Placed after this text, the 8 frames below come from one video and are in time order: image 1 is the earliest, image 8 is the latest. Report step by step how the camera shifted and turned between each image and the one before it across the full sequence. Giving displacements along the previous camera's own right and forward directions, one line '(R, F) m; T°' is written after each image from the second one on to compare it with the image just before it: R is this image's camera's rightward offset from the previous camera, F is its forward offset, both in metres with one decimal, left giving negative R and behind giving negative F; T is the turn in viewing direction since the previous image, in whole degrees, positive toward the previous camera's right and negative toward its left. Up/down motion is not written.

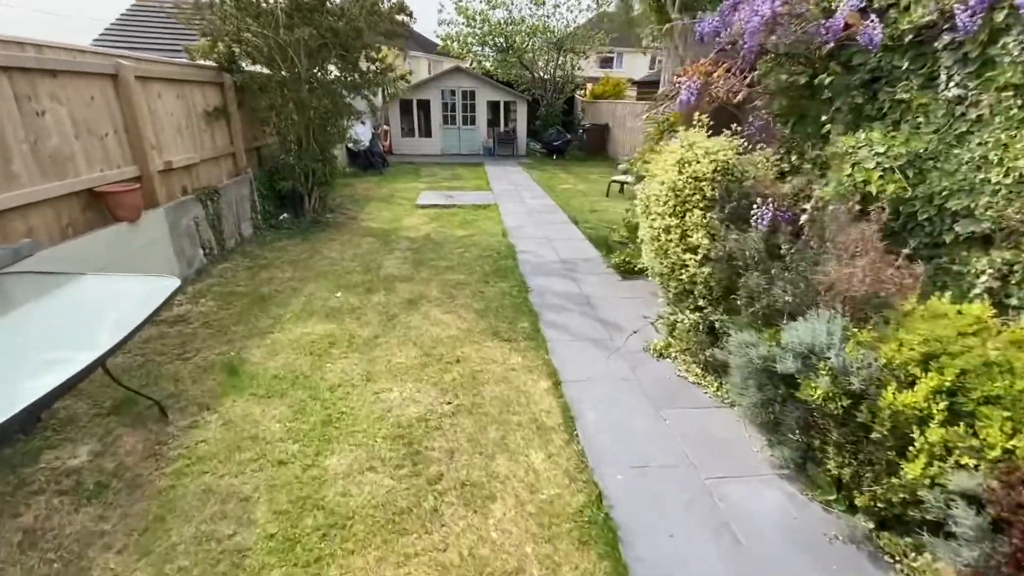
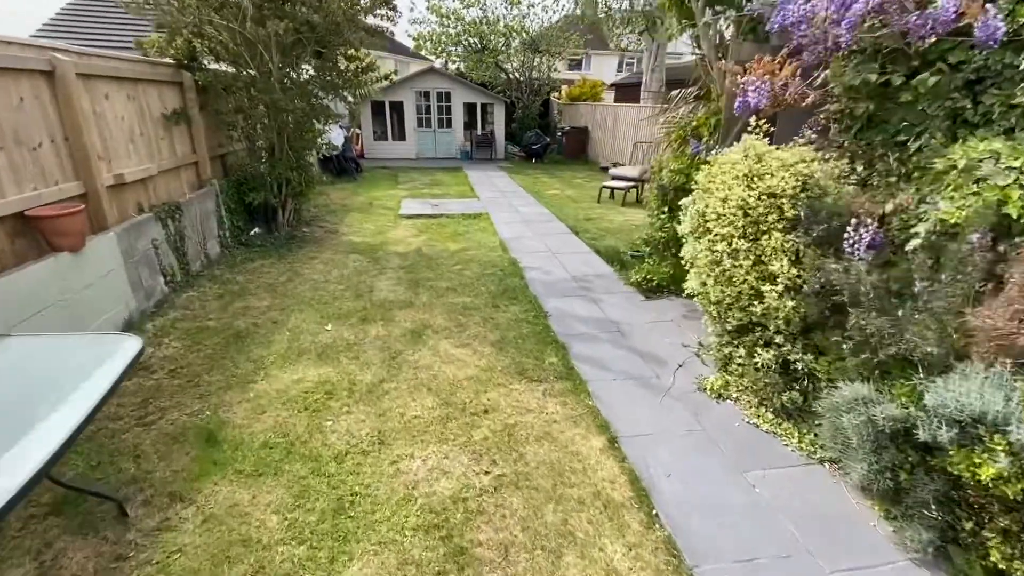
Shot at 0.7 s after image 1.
(-0.3, +0.5) m; +4°
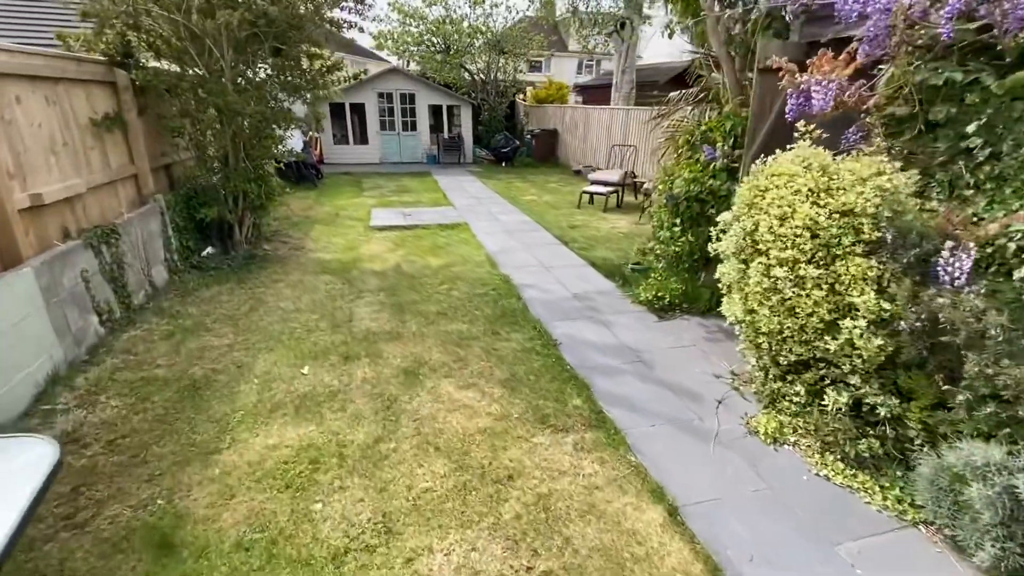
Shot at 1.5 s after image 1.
(-0.3, +0.4) m; +4°
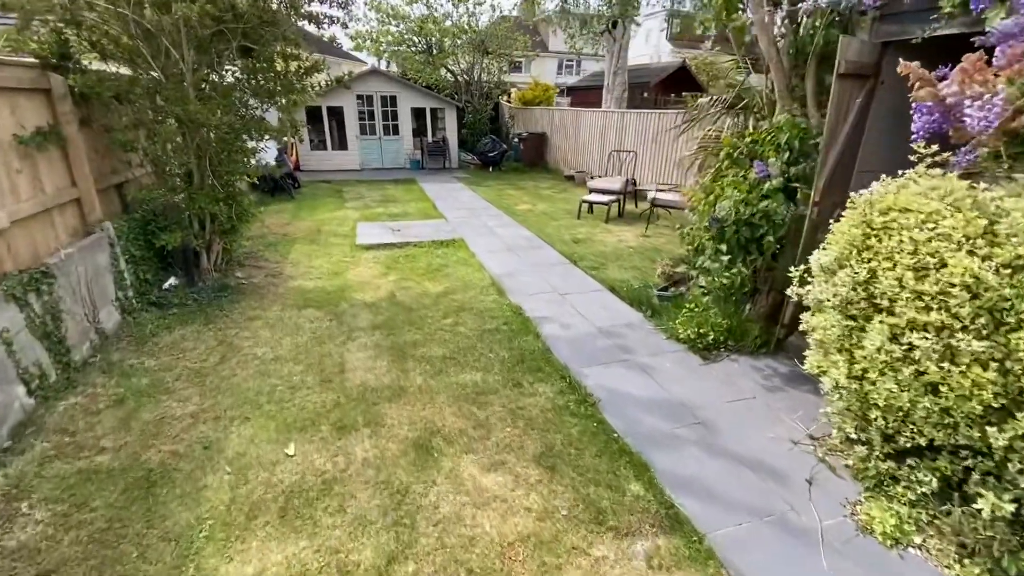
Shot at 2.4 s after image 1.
(-0.3, +0.5) m; +2°
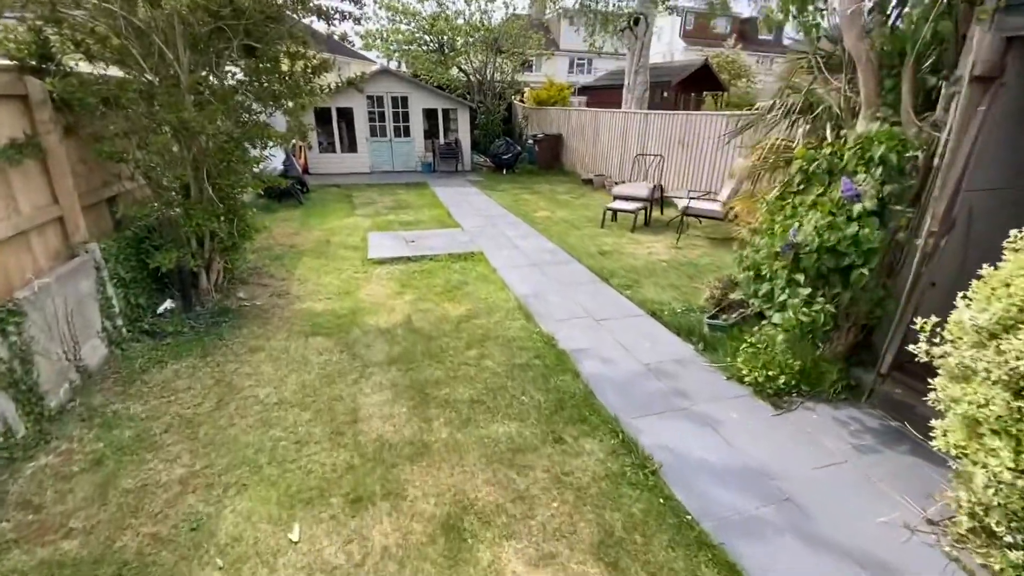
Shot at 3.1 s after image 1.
(-0.2, +0.4) m; -1°
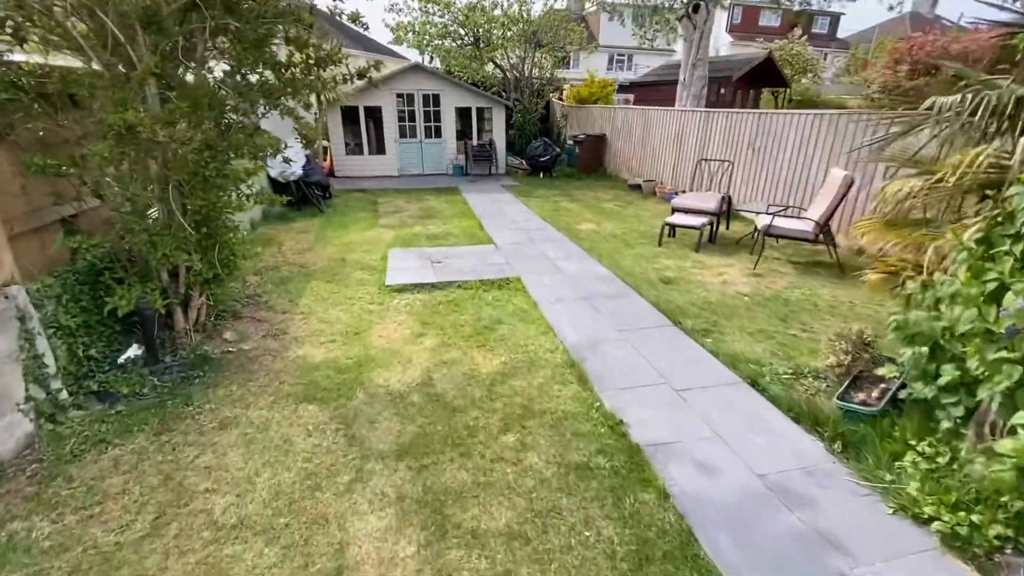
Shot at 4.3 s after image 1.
(-0.1, +0.9) m; -4°
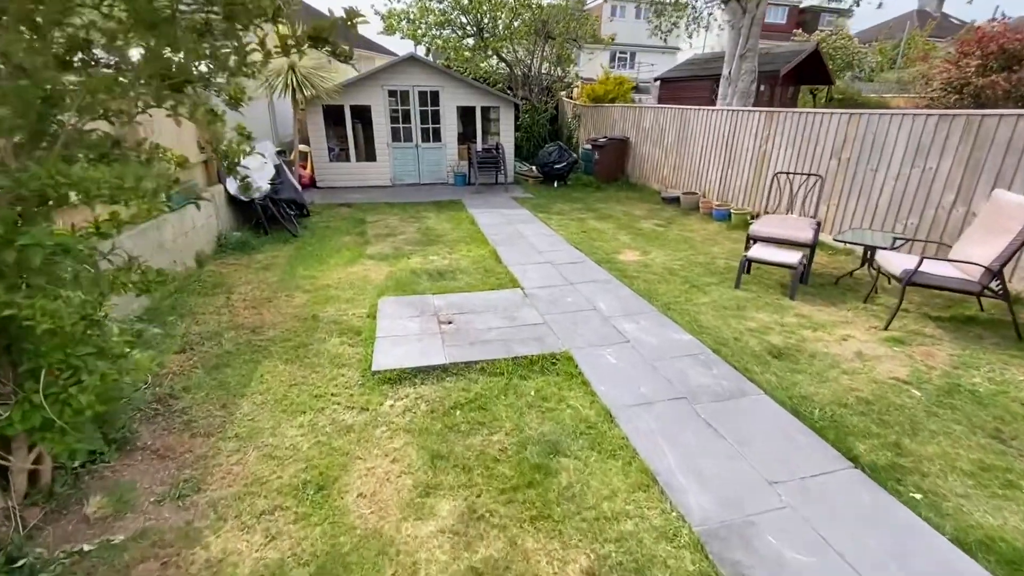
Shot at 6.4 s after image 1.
(-0.3, +1.5) m; +1°
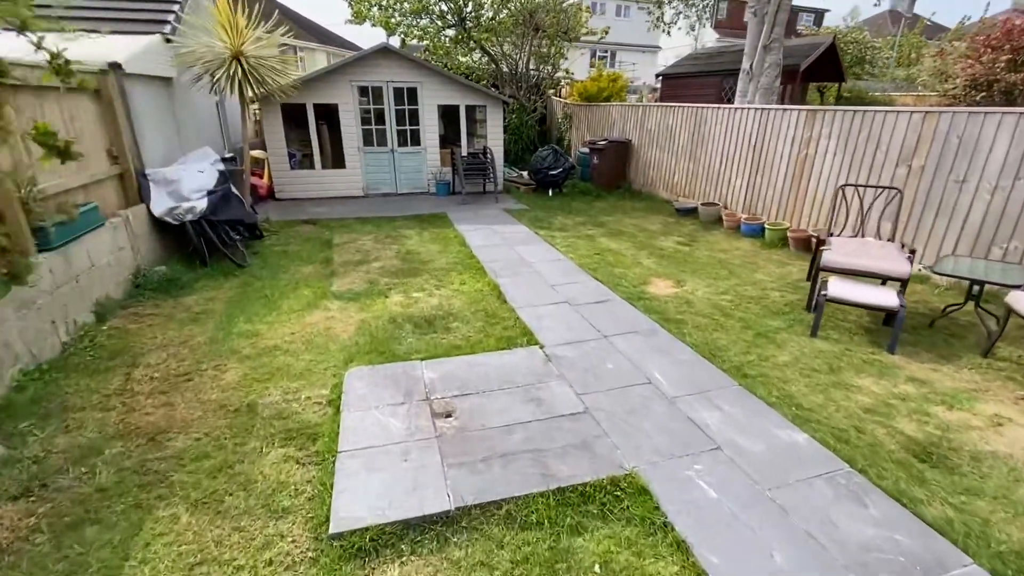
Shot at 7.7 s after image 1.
(-0.2, +1.1) m; +3°
